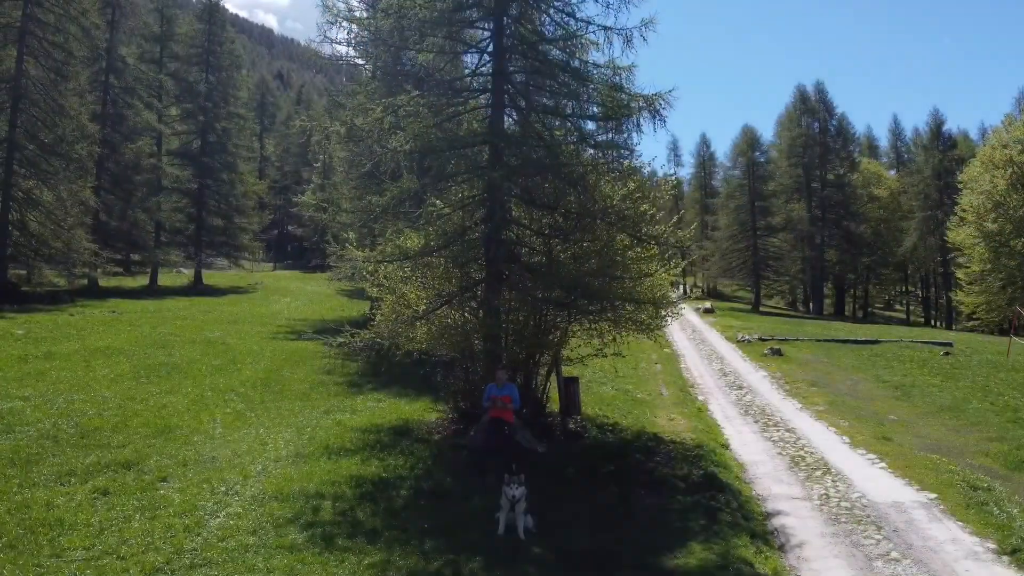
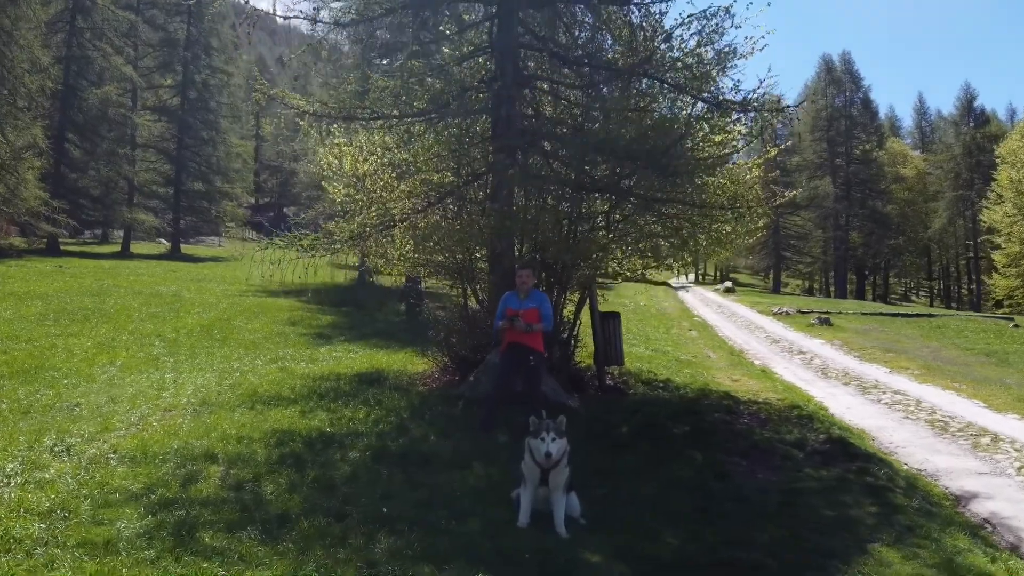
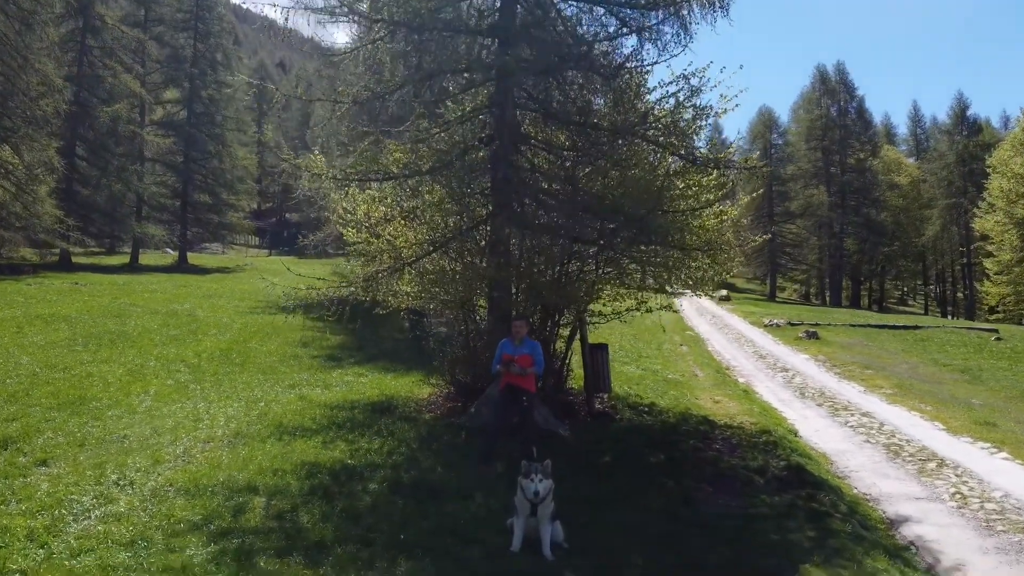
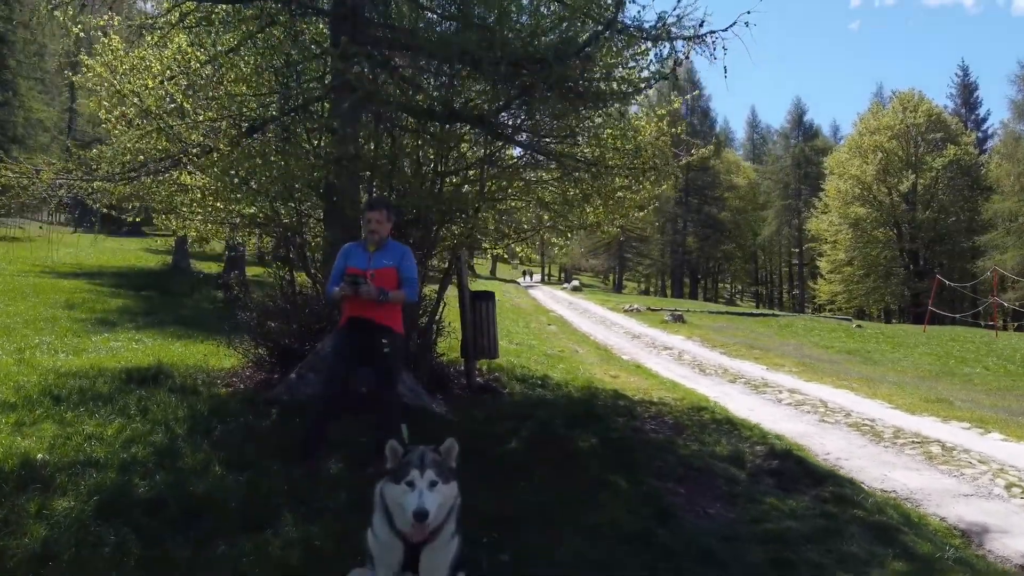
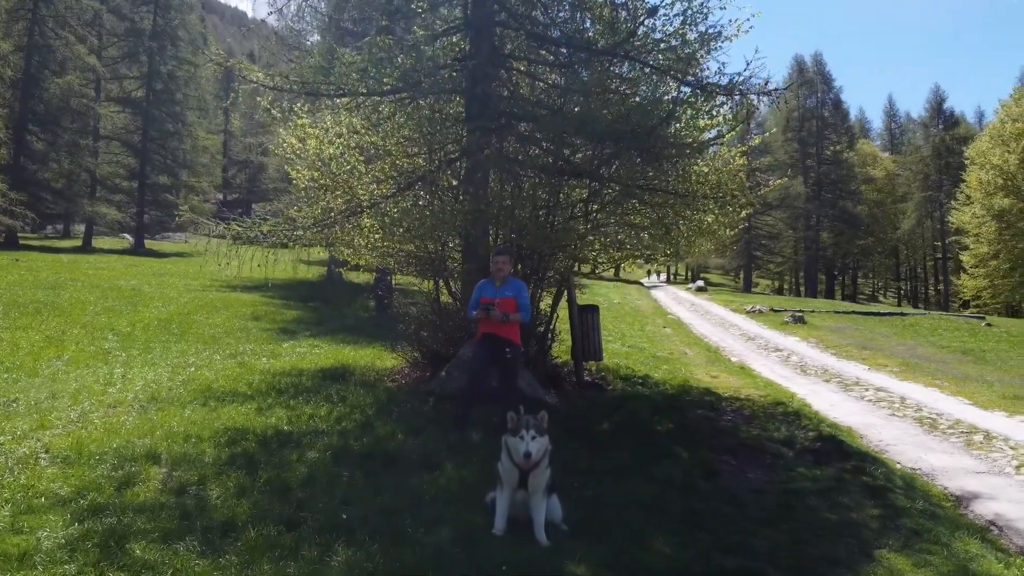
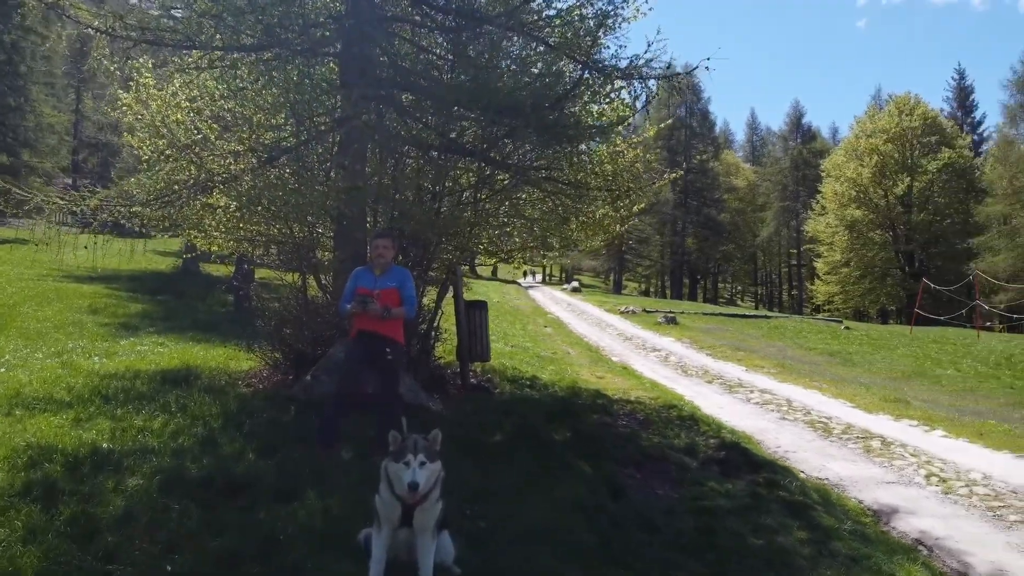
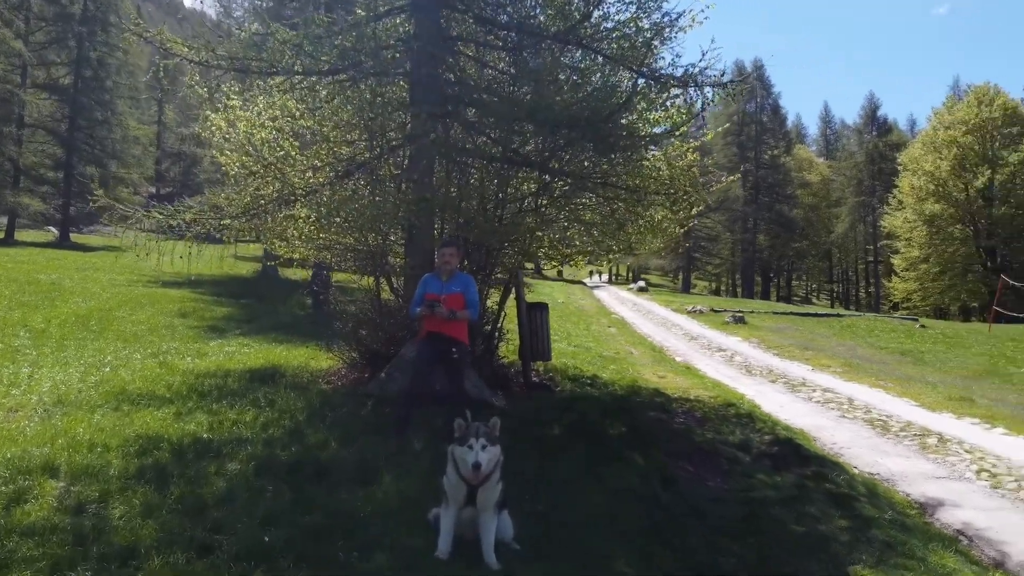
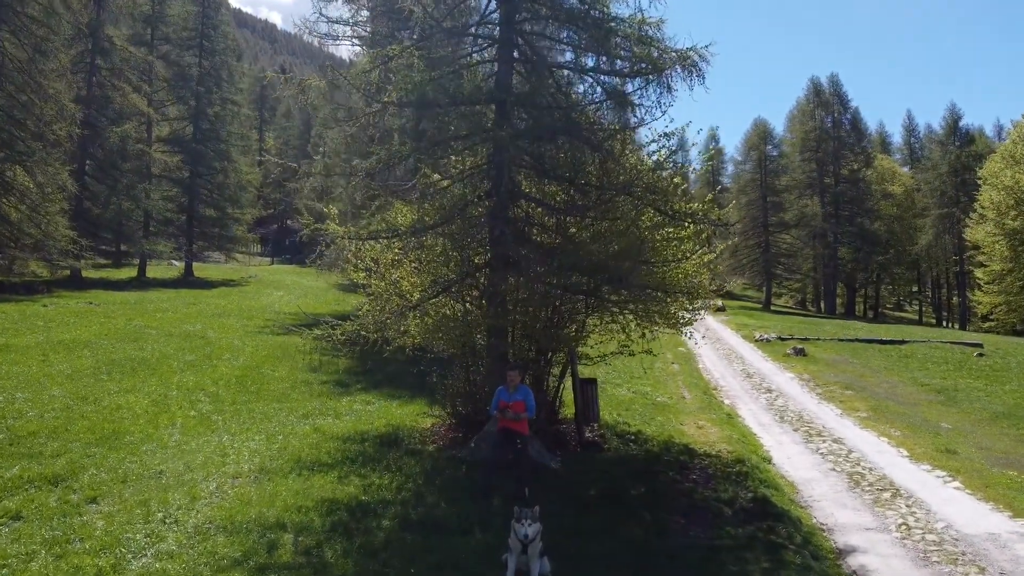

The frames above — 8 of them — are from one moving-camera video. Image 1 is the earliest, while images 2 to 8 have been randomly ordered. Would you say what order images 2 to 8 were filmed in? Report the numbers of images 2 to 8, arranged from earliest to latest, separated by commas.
8, 3, 2, 5, 7, 6, 4
